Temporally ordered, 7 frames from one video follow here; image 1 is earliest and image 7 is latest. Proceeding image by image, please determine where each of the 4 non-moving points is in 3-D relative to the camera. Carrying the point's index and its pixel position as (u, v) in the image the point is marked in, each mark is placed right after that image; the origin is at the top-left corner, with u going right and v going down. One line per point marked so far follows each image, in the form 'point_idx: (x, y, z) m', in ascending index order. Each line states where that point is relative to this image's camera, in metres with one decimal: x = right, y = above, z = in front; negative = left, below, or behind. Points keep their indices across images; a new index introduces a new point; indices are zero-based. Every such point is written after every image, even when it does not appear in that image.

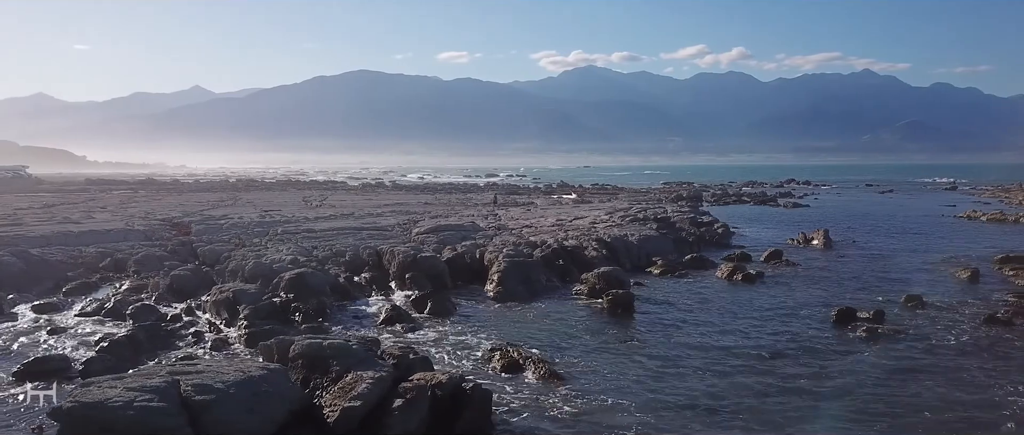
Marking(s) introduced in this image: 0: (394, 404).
0: (-1.6, -2.4, +8.7) m
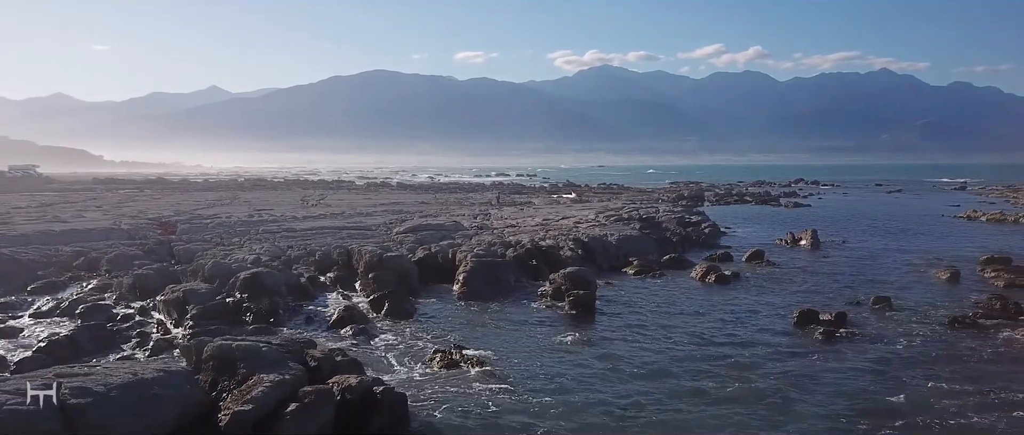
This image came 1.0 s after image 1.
0: (-2.9, -2.4, +8.5) m
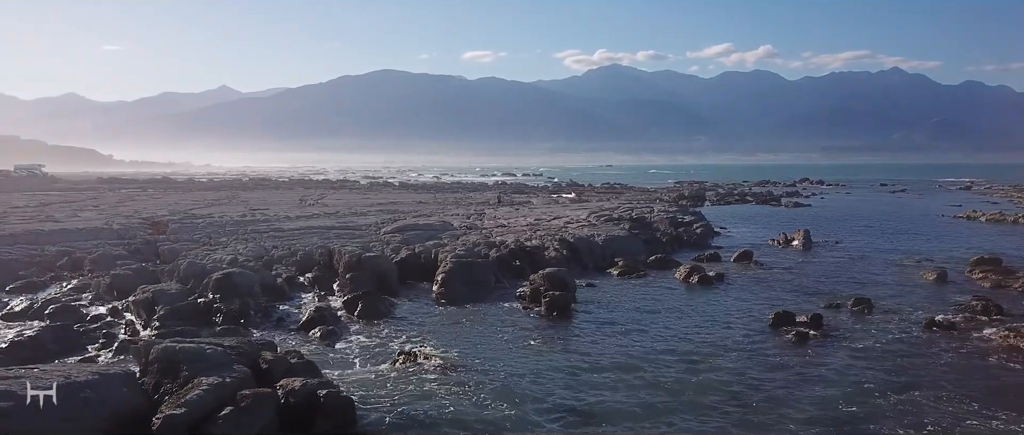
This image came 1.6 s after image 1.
0: (-3.6, -2.4, +8.4) m
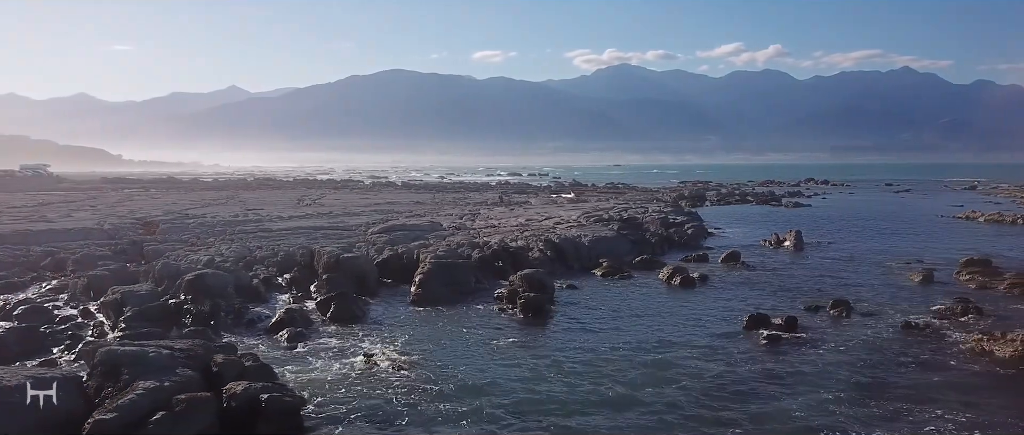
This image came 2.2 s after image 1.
0: (-4.4, -2.5, +8.3) m
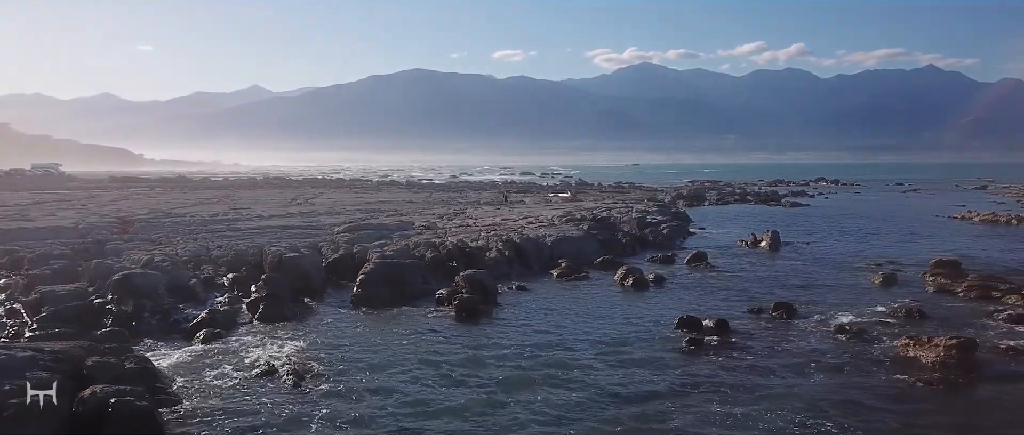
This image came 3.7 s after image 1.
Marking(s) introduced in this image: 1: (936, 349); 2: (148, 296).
0: (-6.4, -2.5, +8.0) m
1: (+8.4, -2.6, +13.3) m
2: (-9.6, -2.1, +17.6) m
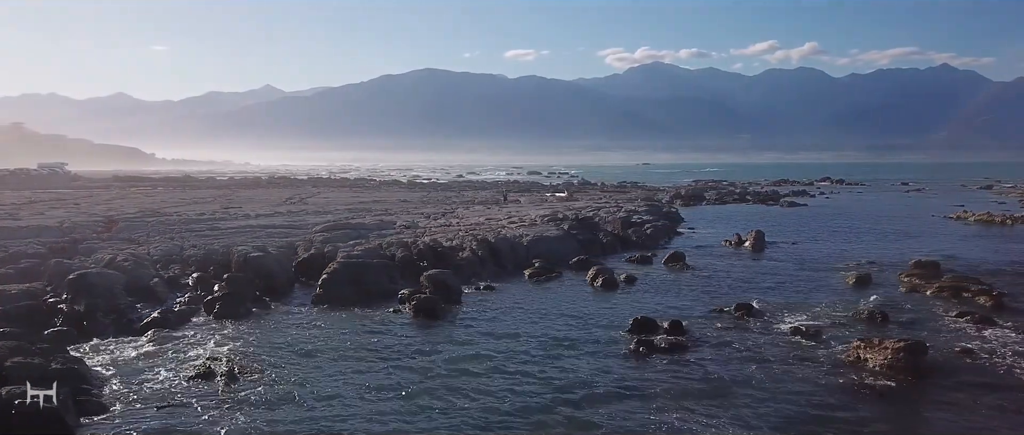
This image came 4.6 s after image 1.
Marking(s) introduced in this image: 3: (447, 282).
0: (-7.6, -2.4, +7.9) m
1: (+7.3, -2.6, +13.0) m
2: (-10.7, -2.1, +17.5) m
3: (-1.9, -1.9, +19.9) m
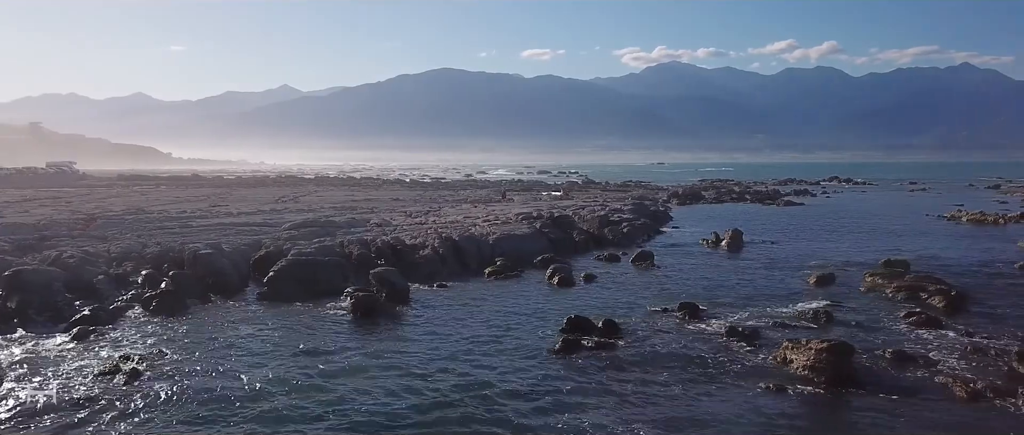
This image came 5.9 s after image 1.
0: (-9.3, -2.4, +7.7) m
1: (+5.6, -2.5, +12.7) m
2: (-12.2, -2.0, +17.3) m
3: (-3.4, -1.8, +19.6) m
